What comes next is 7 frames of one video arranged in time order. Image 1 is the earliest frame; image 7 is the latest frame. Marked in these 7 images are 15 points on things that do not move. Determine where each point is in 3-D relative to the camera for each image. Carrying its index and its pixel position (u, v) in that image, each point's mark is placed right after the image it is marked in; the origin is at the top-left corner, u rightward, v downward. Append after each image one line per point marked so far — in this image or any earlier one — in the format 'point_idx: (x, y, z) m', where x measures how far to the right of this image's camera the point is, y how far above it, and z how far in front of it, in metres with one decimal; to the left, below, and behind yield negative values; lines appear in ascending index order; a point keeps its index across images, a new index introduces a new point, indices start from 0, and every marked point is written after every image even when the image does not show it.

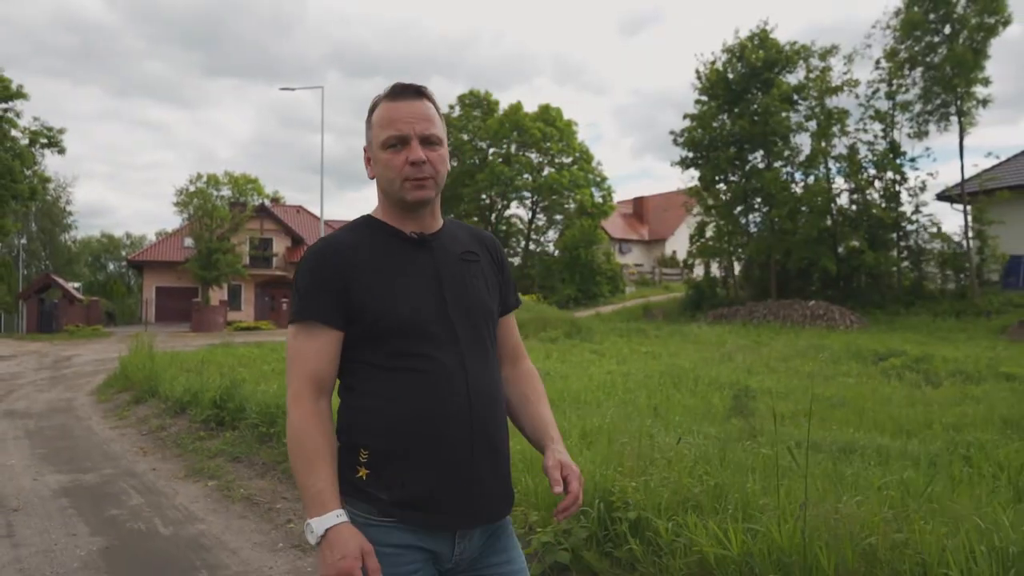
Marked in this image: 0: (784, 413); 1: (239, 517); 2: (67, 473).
0: (+2.9, -1.3, +8.1) m
1: (-1.7, -1.4, +4.8) m
2: (-3.7, -1.5, +6.5) m
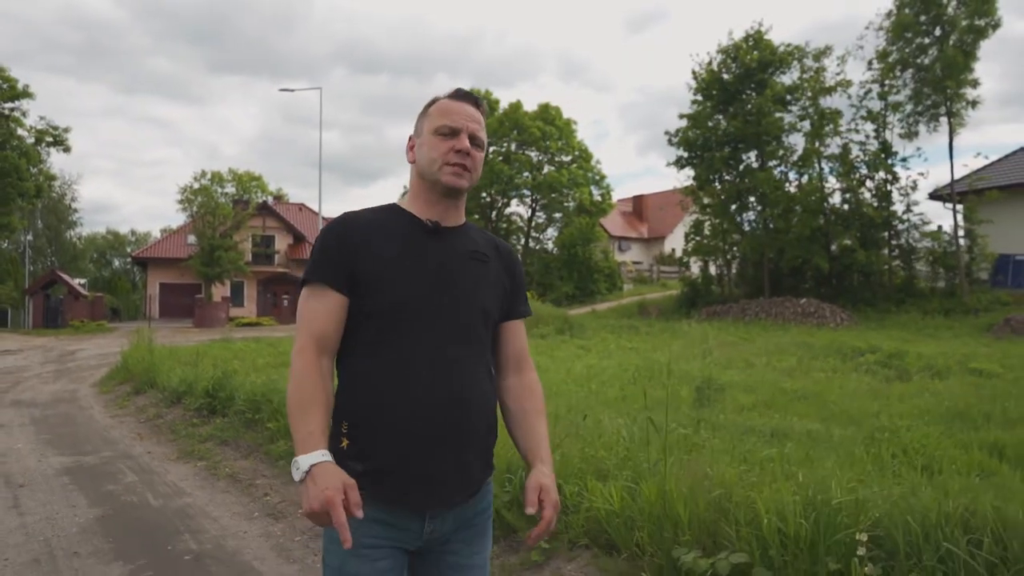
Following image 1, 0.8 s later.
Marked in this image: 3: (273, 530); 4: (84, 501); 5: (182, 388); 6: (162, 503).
0: (+2.6, -1.3, +8.6) m
1: (-2.0, -1.4, +5.4) m
2: (-4.0, -1.5, +7.0) m
3: (-1.4, -1.4, +4.5) m
4: (-2.9, -1.4, +5.3) m
5: (-3.9, -1.2, +9.2) m
6: (-2.3, -1.4, +5.2) m
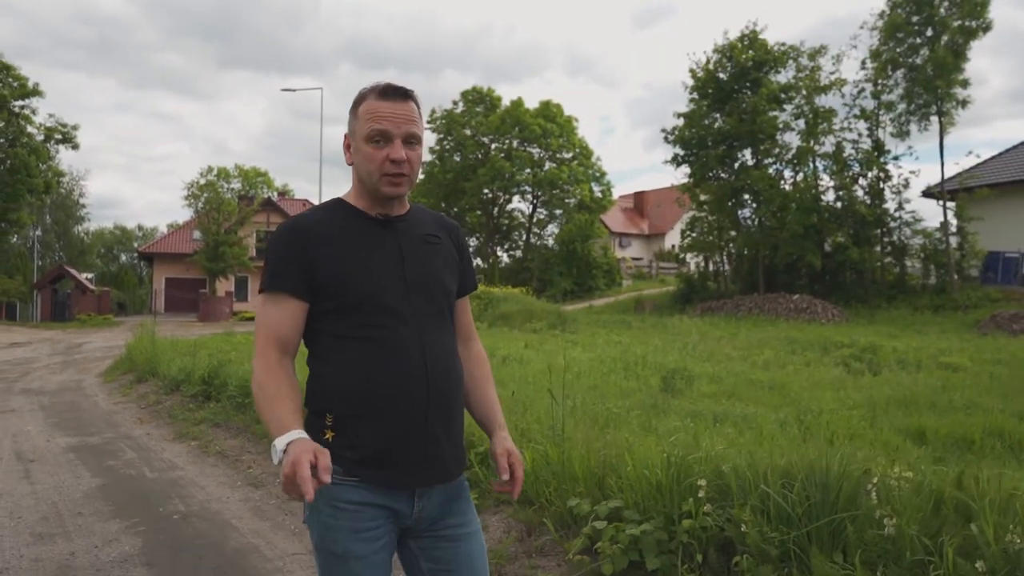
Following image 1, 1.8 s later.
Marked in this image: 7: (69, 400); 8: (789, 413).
0: (+2.3, -1.2, +9.2) m
1: (-2.3, -1.4, +6.0) m
2: (-4.3, -1.4, +7.7) m
3: (-1.7, -1.3, +5.1) m
4: (-3.2, -1.4, +5.9) m
5: (-4.2, -1.1, +9.8) m
6: (-2.6, -1.4, +5.8) m
7: (-5.9, -1.5, +10.4) m
8: (+2.5, -1.1, +6.9) m
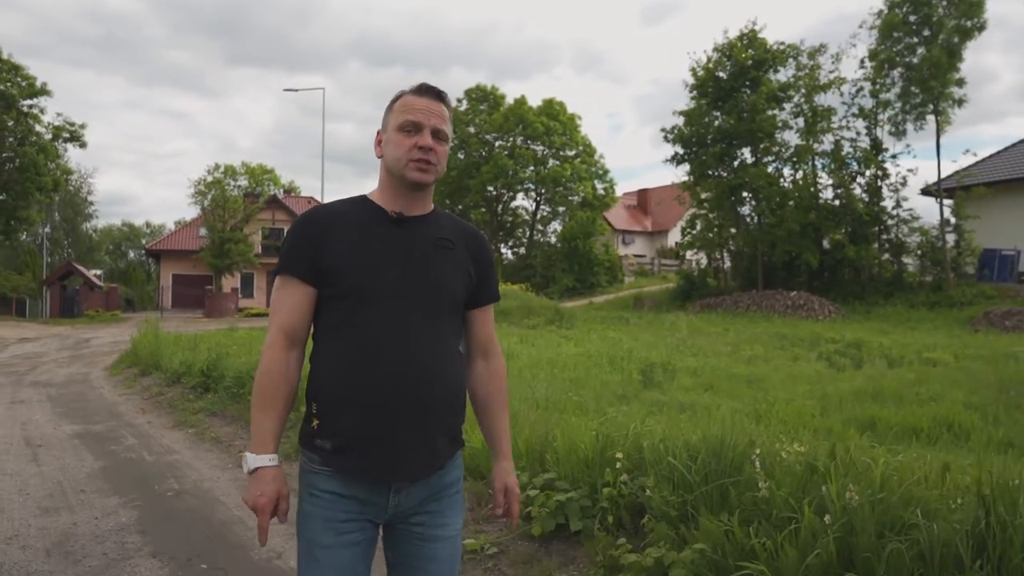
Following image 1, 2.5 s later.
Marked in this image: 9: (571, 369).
0: (+2.1, -1.2, +9.6) m
1: (-2.5, -1.3, +6.4) m
2: (-4.5, -1.4, +8.1) m
3: (-1.9, -1.3, +5.5) m
4: (-3.4, -1.4, +6.3) m
5: (-4.3, -1.1, +10.3) m
6: (-2.8, -1.4, +6.2) m
7: (-6.1, -1.4, +10.9) m
8: (+2.2, -1.1, +7.3) m
9: (+0.8, -1.1, +10.8) m
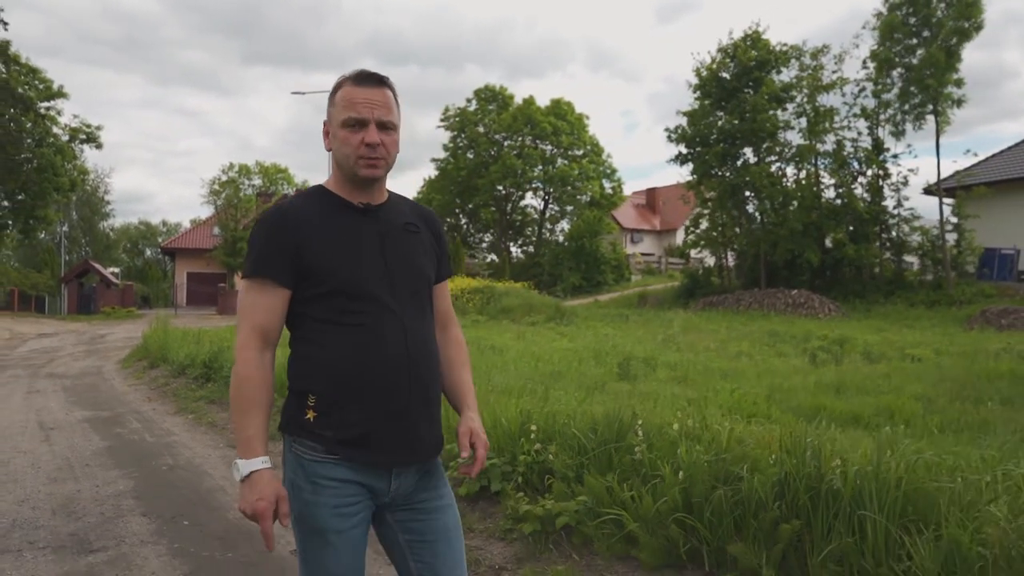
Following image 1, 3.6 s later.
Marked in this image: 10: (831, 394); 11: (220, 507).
0: (+1.9, -1.2, +10.1) m
1: (-2.8, -1.3, +7.1) m
2: (-4.7, -1.4, +8.8) m
3: (-2.2, -1.3, +6.1) m
4: (-3.7, -1.3, +7.0) m
5: (-4.6, -1.0, +11.0) m
6: (-3.1, -1.3, +6.8) m
7: (-6.3, -1.4, +11.6) m
8: (+2.0, -1.0, +7.8) m
9: (+0.6, -1.1, +11.3) m
10: (+3.7, -1.2, +8.9) m
11: (-1.7, -1.3, +4.6) m
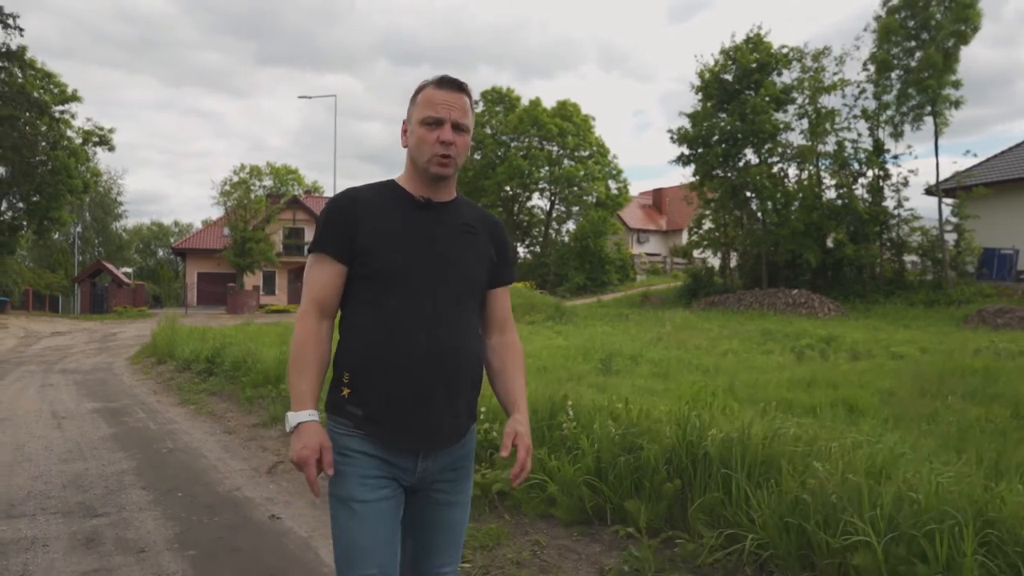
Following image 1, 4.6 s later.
0: (+1.7, -1.1, +10.6) m
1: (-3.0, -1.3, +7.6) m
2: (-4.9, -1.4, +9.4) m
3: (-2.5, -1.3, +6.7) m
4: (-3.9, -1.3, +7.5) m
5: (-4.7, -1.0, +11.5) m
6: (-3.3, -1.3, +7.4) m
7: (-6.4, -1.4, +12.2) m
8: (+1.8, -1.0, +8.3) m
9: (+0.4, -1.1, +11.8) m
10: (+3.5, -1.2, +9.4) m
11: (-2.0, -1.3, +5.1) m
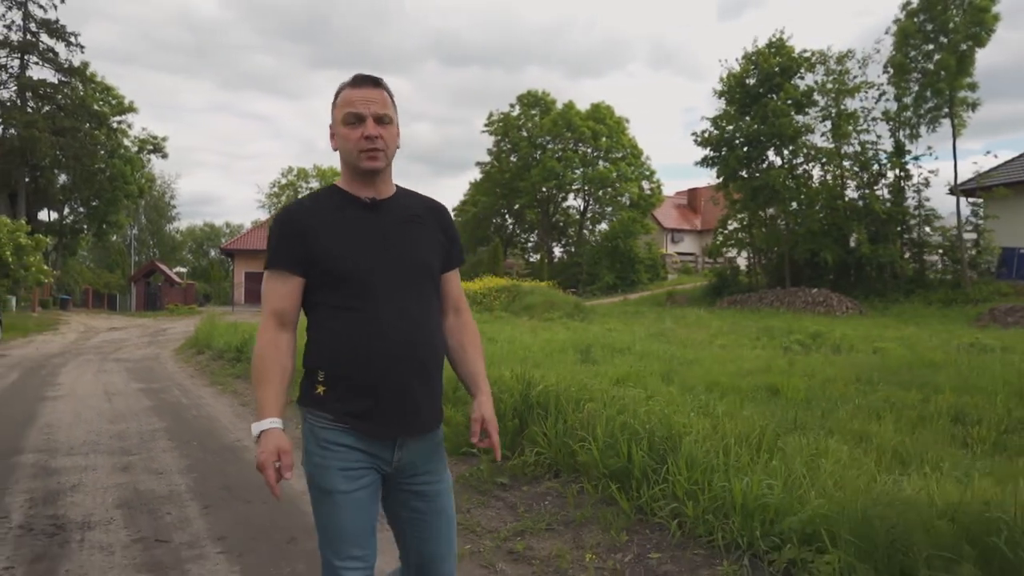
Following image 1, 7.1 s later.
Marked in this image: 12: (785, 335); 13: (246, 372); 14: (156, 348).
0: (+1.5, -1.1, +11.9) m
1: (-3.4, -1.3, +9.2) m
2: (-5.2, -1.3, +11.1) m
3: (-2.9, -1.3, +8.2) m
4: (-4.3, -1.3, +9.2) m
5: (-4.9, -1.0, +13.2) m
6: (-3.7, -1.3, +9.0) m
7: (-6.5, -1.4, +13.9) m
8: (+1.4, -1.0, +9.6) m
9: (+0.3, -1.1, +13.2) m
10: (+3.2, -1.2, +10.6) m
11: (-2.5, -1.3, +6.6) m
12: (+6.5, -1.2, +18.7) m
13: (-3.7, -1.2, +10.8) m
14: (-8.3, -1.4, +18.4) m
